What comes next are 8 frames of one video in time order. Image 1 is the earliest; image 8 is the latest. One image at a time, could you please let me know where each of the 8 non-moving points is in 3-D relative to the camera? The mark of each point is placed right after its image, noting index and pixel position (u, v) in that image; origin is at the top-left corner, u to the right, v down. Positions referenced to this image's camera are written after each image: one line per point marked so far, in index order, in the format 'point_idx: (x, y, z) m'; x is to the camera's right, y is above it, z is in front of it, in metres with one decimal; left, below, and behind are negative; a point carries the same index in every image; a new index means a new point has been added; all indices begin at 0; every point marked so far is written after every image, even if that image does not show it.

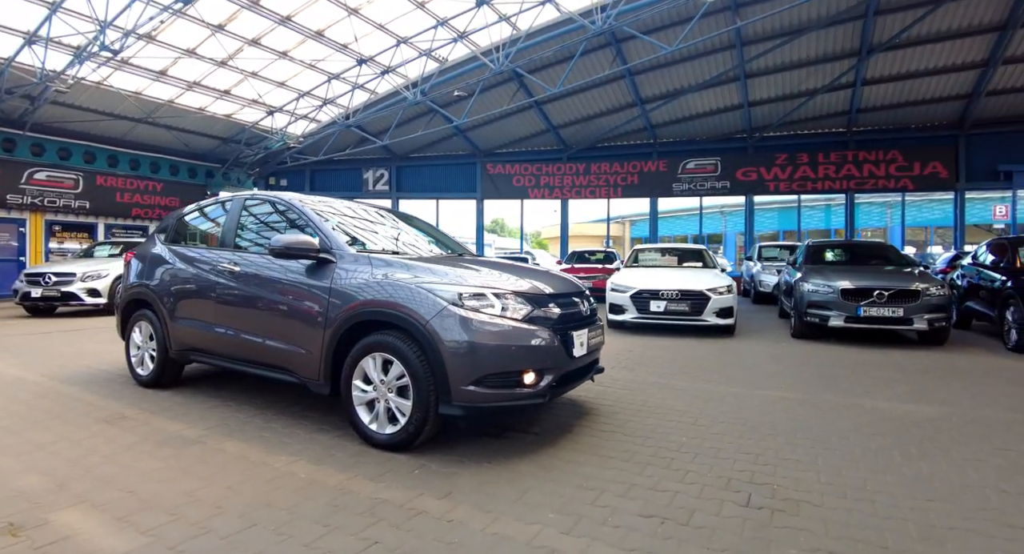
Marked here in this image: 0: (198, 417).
0: (-2.4, -1.1, +4.5) m
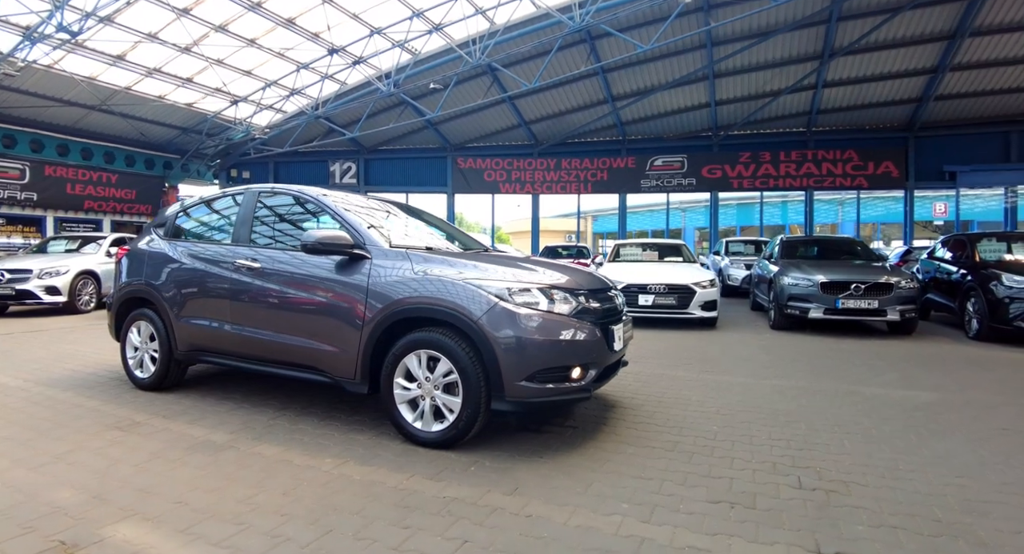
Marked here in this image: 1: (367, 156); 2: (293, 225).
0: (-2.2, -1.1, +4.3) m
1: (-5.0, +4.3, +20.1) m
2: (-2.0, +0.5, +4.7) m
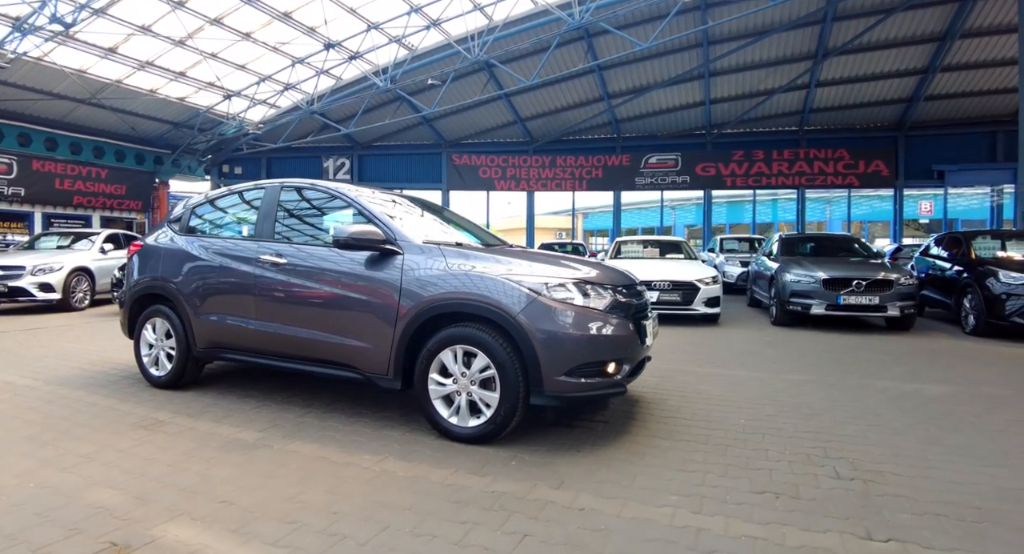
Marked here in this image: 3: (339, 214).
0: (-2.0, -1.1, +4.3) m
1: (-5.2, +4.4, +19.9) m
2: (-1.8, +0.5, +4.6) m
3: (-1.6, +0.5, +4.6) m
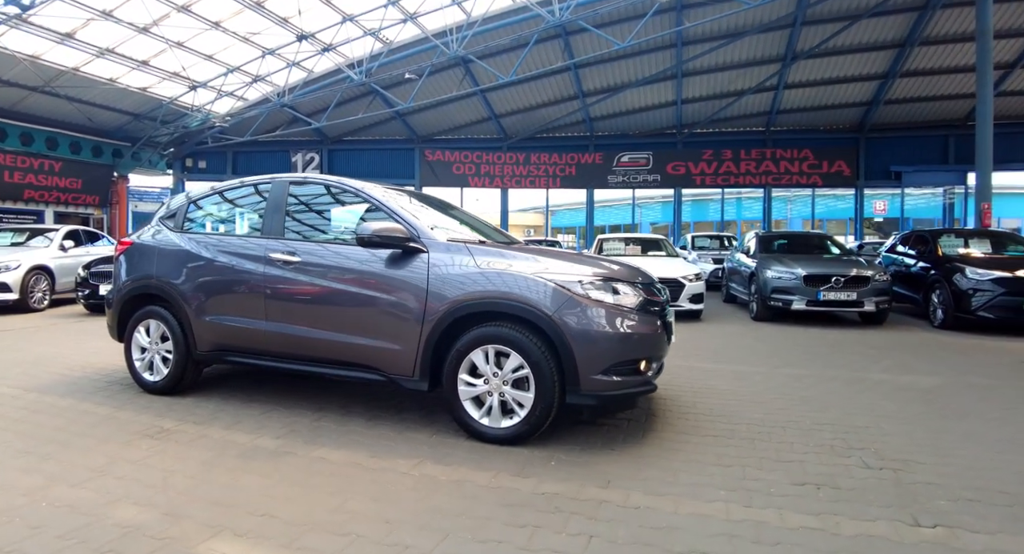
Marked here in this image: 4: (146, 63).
0: (-1.8, -1.1, +4.1) m
1: (-6.2, +4.5, +19.4) m
2: (-1.7, +0.5, +4.5) m
3: (-1.5, +0.5, +4.4) m
4: (-8.3, +4.9, +12.9) m
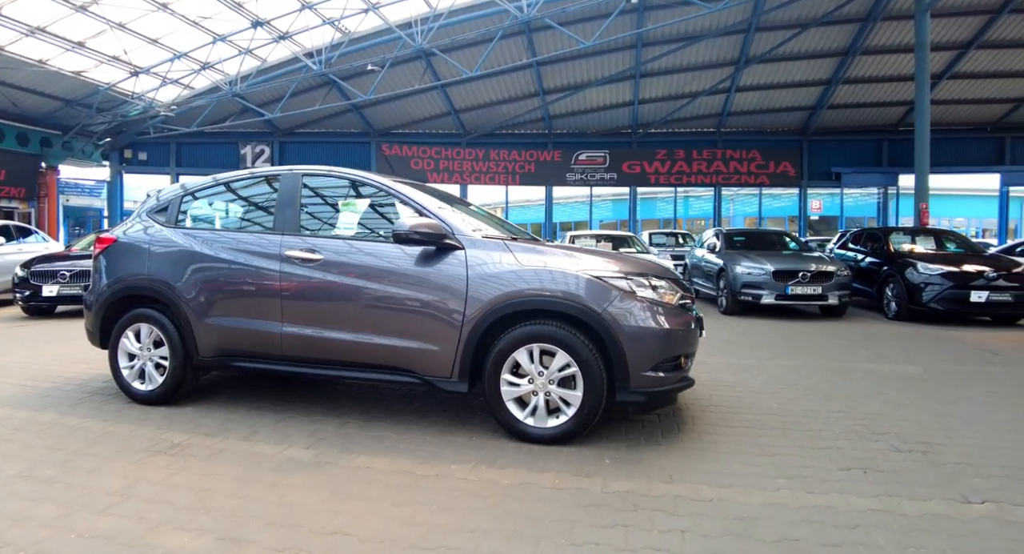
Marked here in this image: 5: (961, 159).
0: (-1.6, -1.1, +3.9) m
1: (-7.6, +4.5, +18.6) m
2: (-1.5, +0.5, +4.2) m
3: (-1.3, +0.5, +4.2) m
4: (-9.0, +4.9, +11.9) m
5: (+13.9, +3.7, +17.5) m
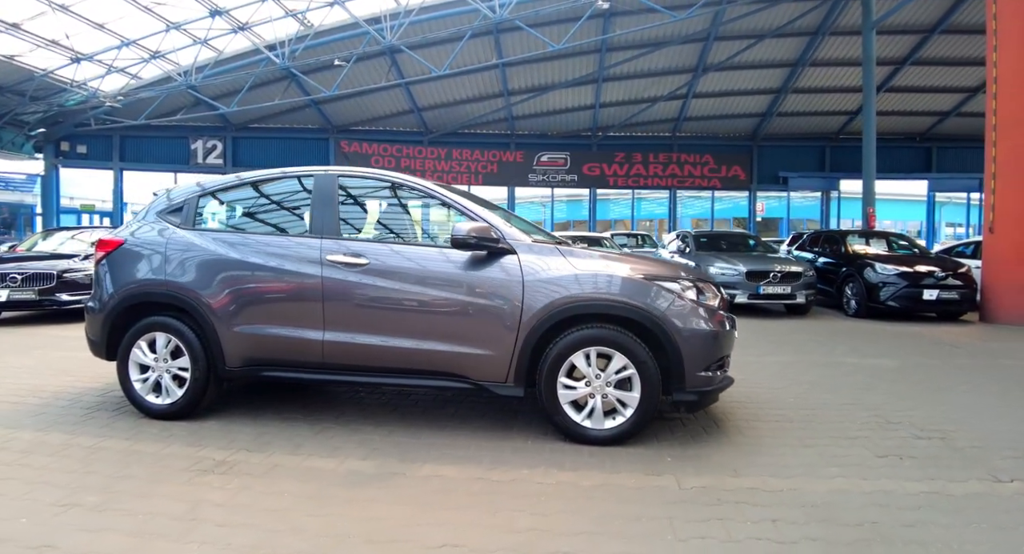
0: (-1.2, -1.1, +3.7) m
1: (-8.8, +4.5, +17.8) m
2: (-1.2, +0.5, +4.1) m
3: (-1.0, +0.5, +4.1) m
4: (-9.5, +4.8, +10.9) m
5: (+12.7, +3.7, +18.9) m
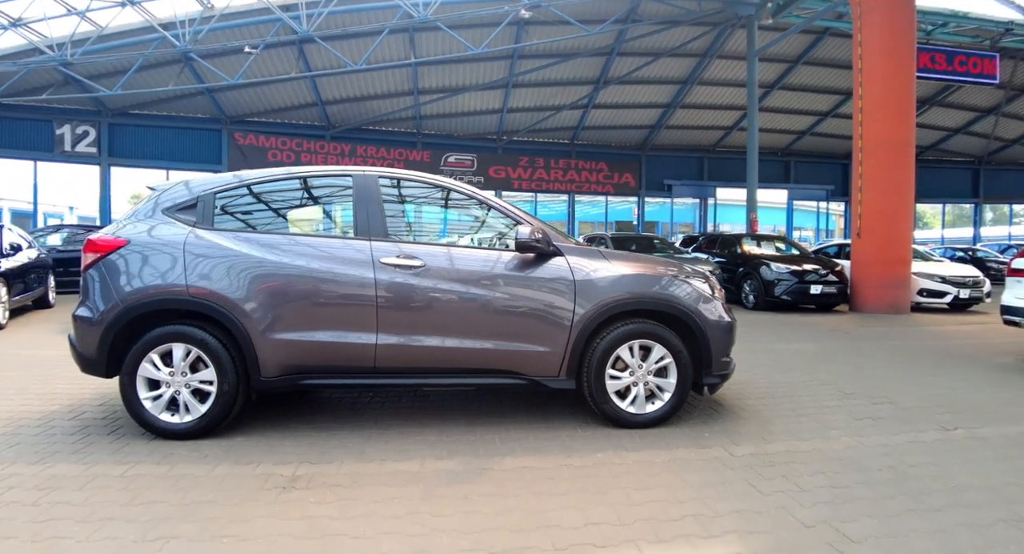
0: (-0.8, -1.1, +3.7) m
1: (-11.4, +4.3, +15.6) m
2: (-0.9, +0.5, +4.1) m
3: (-0.7, +0.5, +4.1) m
4: (-10.6, +4.7, +8.8) m
5: (+9.3, +3.8, +21.6) m
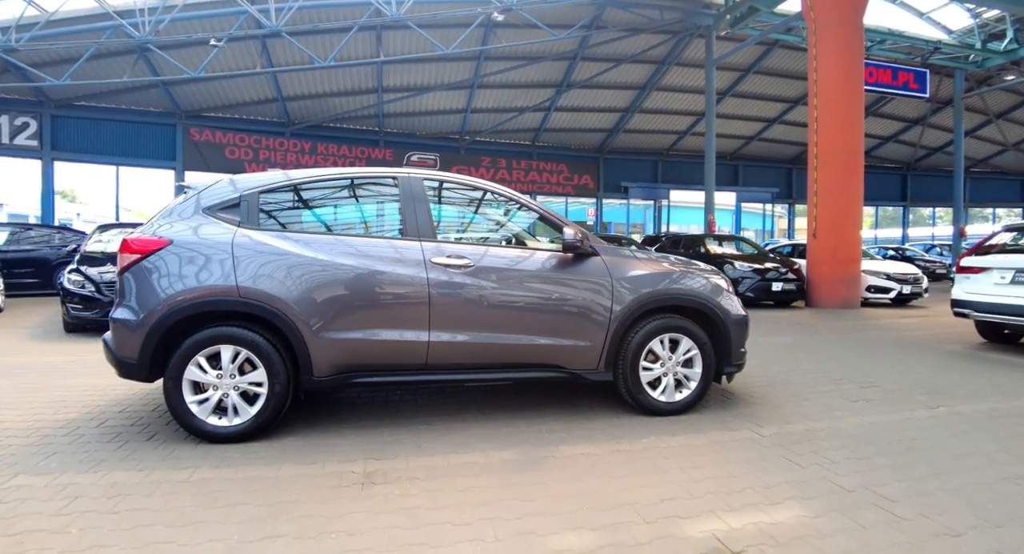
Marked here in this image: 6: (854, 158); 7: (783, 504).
0: (-0.5, -1.1, +3.8) m
1: (-12.3, +4.3, +14.6) m
2: (-0.6, +0.5, +4.2) m
3: (-0.4, +0.5, +4.2) m
4: (-10.8, +4.6, +7.9) m
5: (+7.7, +3.9, +22.6) m
6: (+6.6, +2.3, +10.9) m
7: (+1.4, -1.2, +3.0) m
